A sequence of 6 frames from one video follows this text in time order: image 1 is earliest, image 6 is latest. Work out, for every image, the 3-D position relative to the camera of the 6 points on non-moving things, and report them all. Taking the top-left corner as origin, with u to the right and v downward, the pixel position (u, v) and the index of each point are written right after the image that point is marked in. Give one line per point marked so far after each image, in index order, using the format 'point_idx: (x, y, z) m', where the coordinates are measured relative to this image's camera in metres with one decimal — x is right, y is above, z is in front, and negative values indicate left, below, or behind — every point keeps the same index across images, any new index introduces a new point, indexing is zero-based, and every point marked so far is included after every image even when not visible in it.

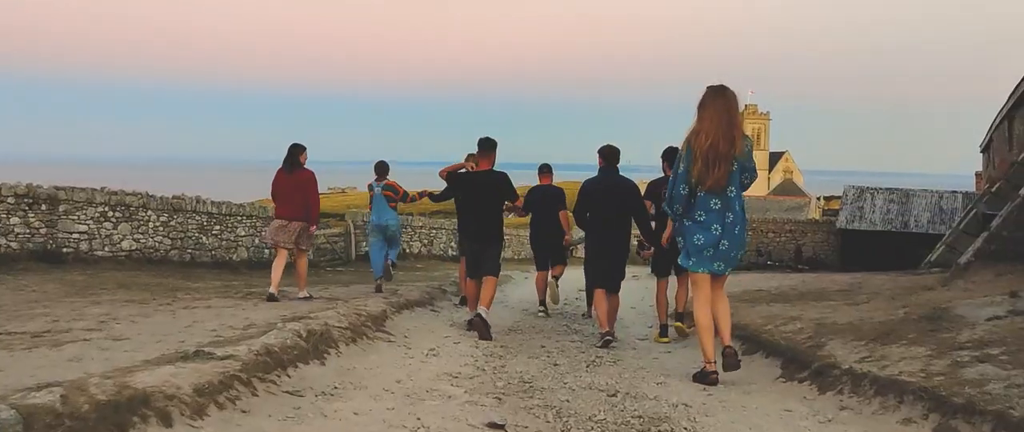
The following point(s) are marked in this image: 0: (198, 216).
0: (-6.3, 0.0, +15.8) m
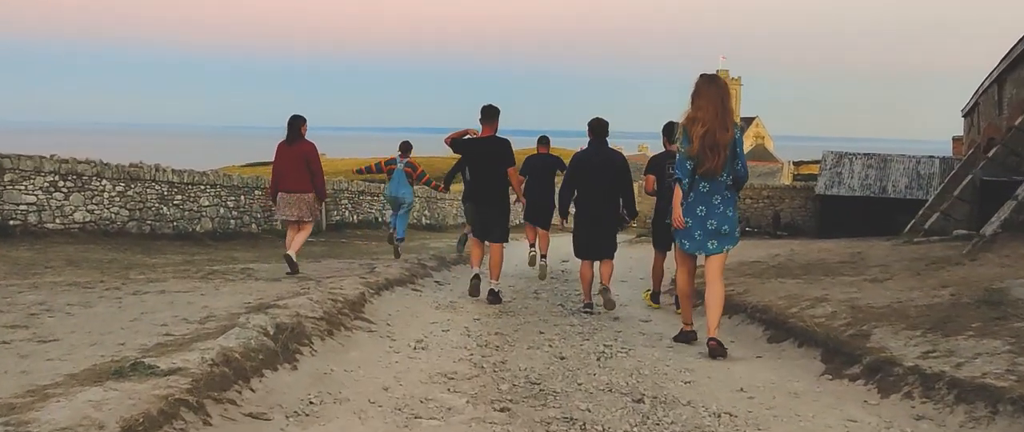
0: (-6.7, +0.6, +14.7) m
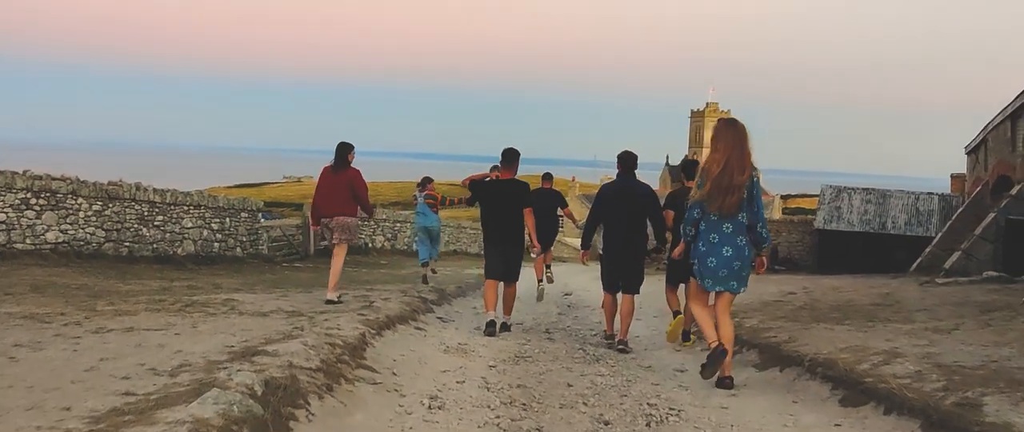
0: (-6.6, +0.2, +13.7) m
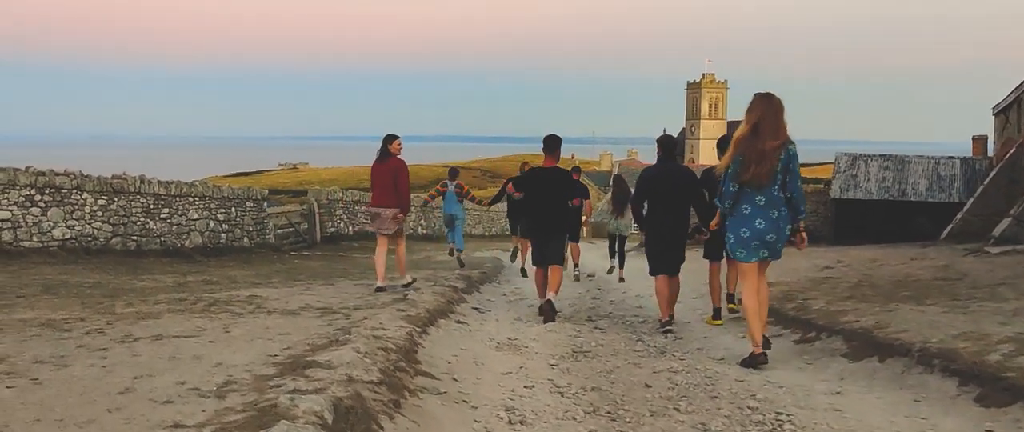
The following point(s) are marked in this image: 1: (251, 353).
0: (-6.1, +0.3, +13.0) m
1: (-1.8, -0.9, +5.3) m
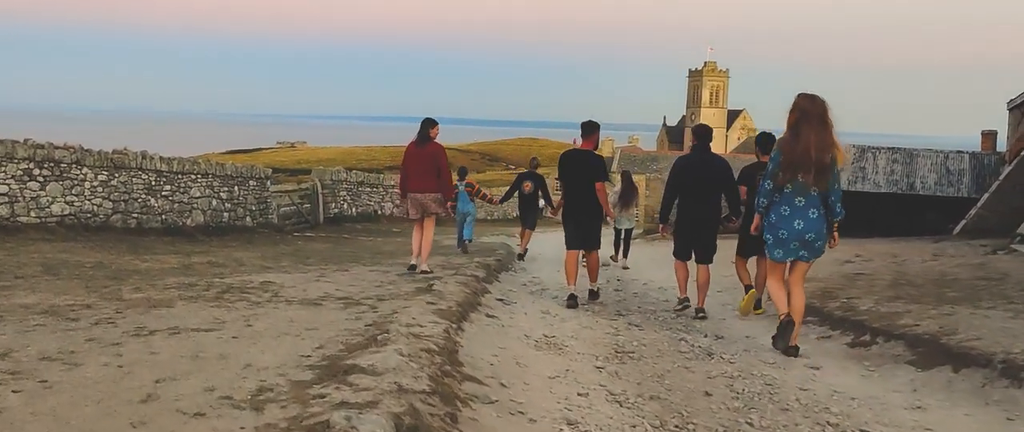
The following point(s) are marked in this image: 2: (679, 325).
0: (-5.8, +0.6, +12.4) m
1: (-1.4, -0.8, +4.8) m
2: (+1.8, -1.2, +8.5) m
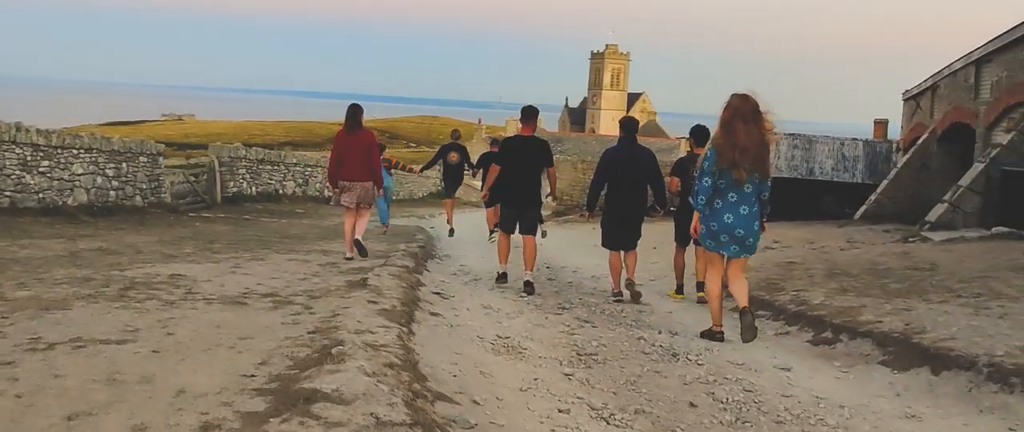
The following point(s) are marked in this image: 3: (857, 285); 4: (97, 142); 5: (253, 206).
0: (-6.8, +0.9, +11.0) m
1: (-1.5, -0.8, +4.1) m
2: (+1.2, -1.1, +8.1) m
3: (+3.9, -0.8, +8.8) m
4: (-6.4, +1.1, +12.5) m
5: (-5.9, +0.2, +18.2) m
